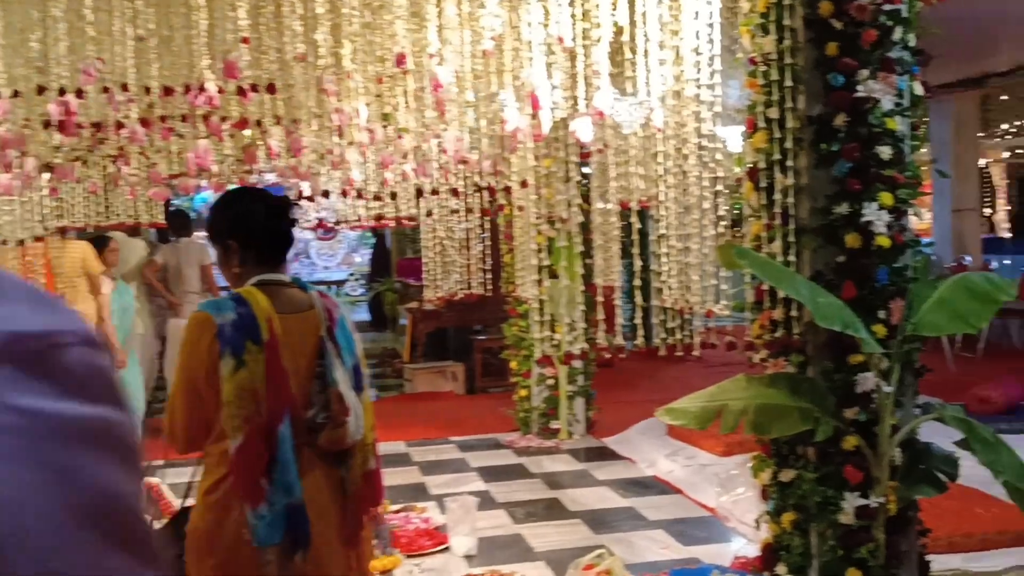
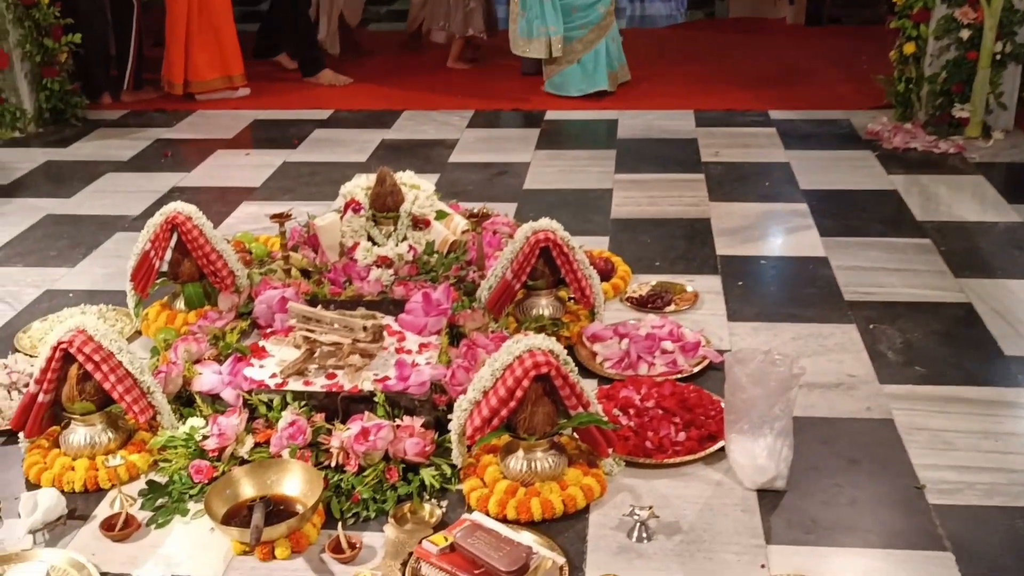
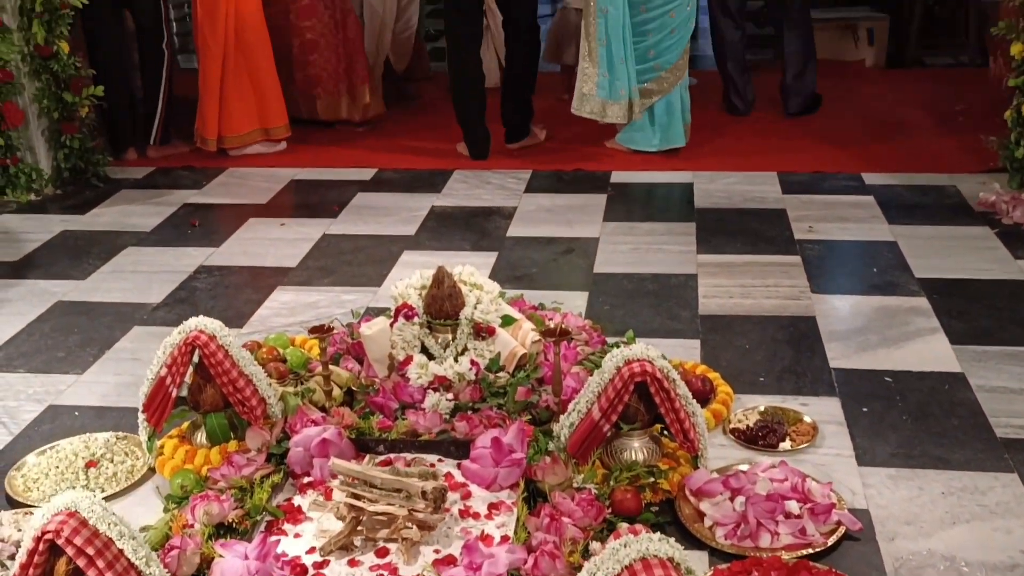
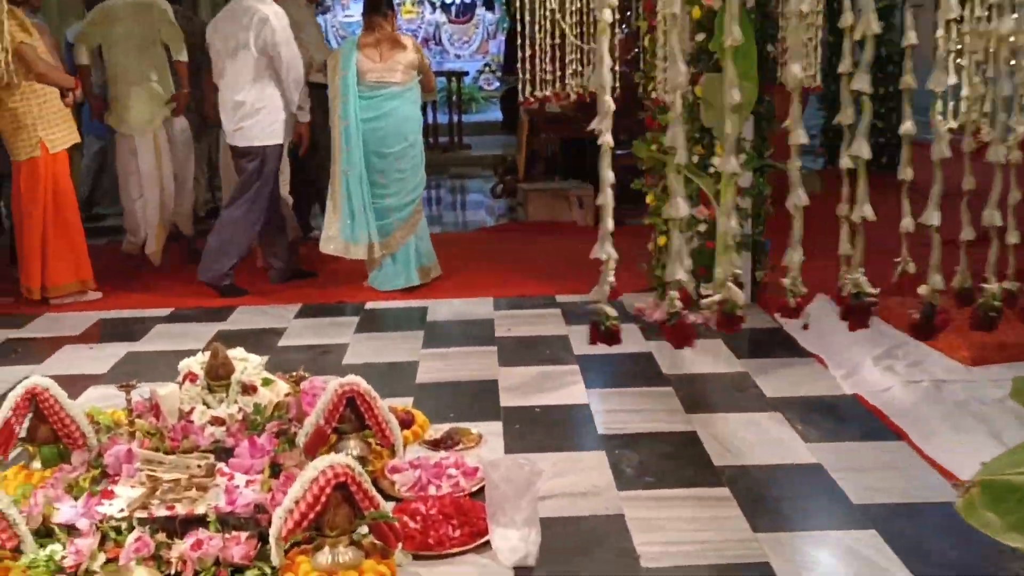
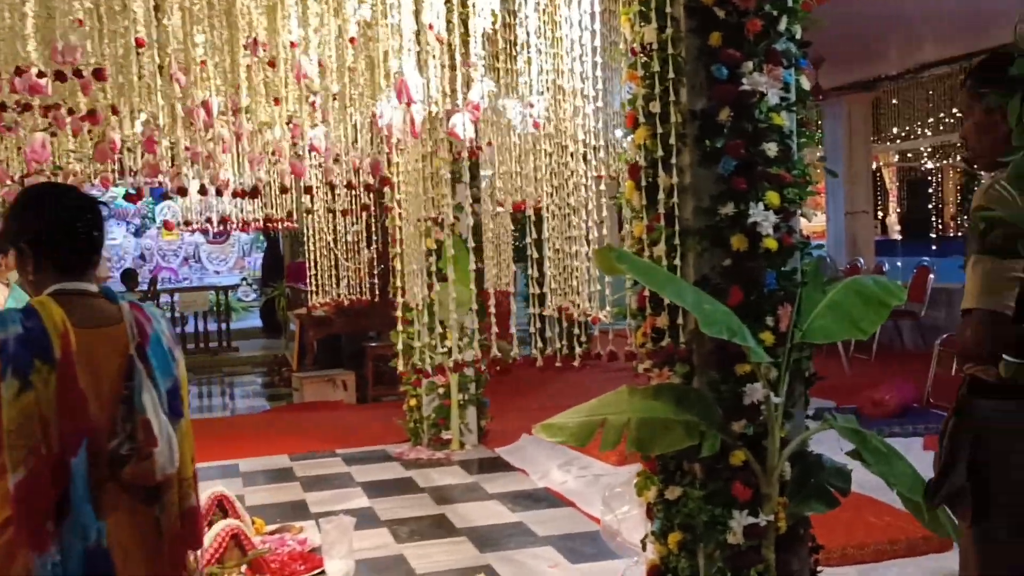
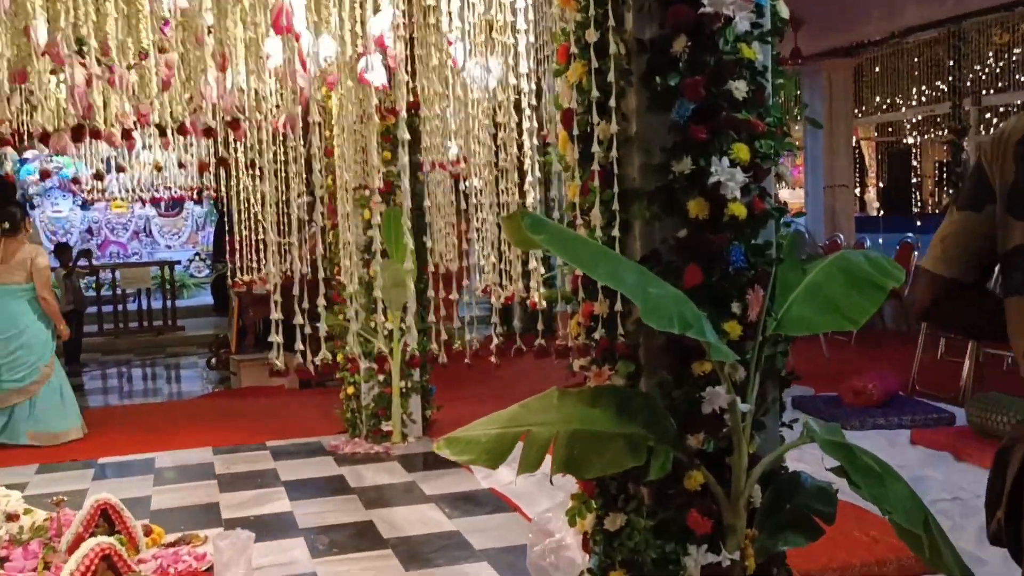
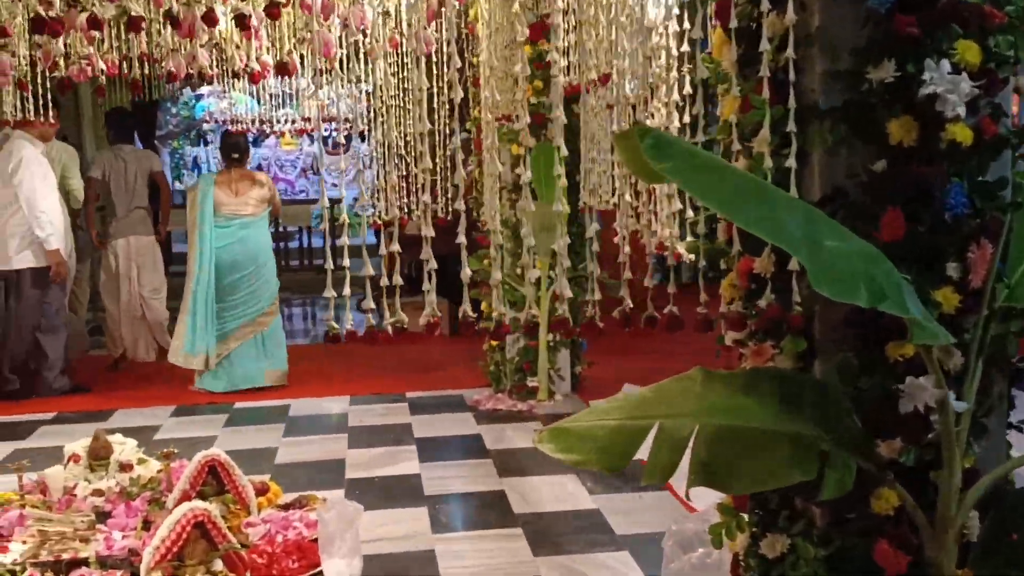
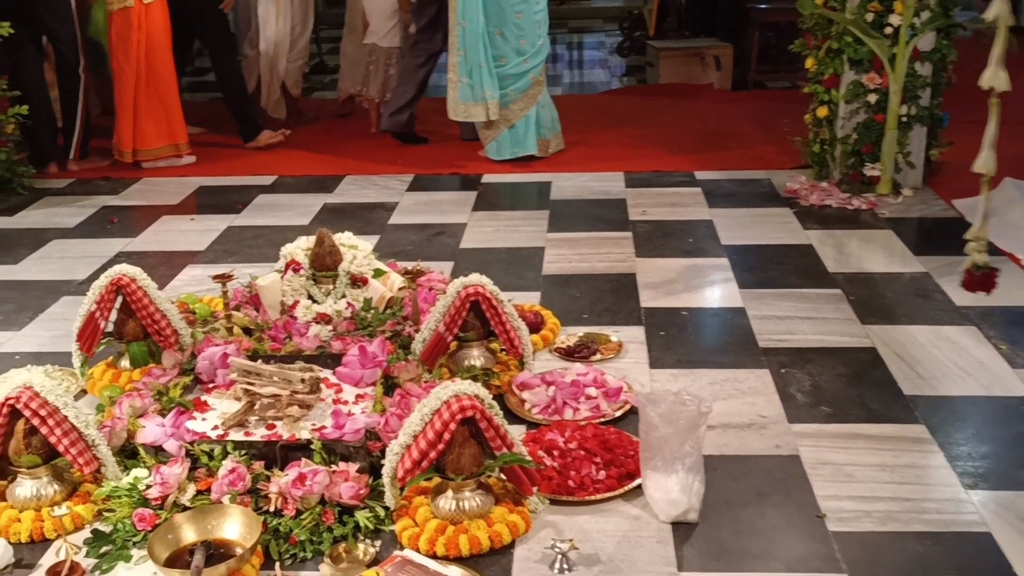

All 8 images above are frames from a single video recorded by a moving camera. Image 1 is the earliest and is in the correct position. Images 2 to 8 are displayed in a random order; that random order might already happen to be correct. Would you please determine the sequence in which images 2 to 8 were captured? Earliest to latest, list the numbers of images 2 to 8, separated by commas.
5, 6, 7, 4, 8, 2, 3
